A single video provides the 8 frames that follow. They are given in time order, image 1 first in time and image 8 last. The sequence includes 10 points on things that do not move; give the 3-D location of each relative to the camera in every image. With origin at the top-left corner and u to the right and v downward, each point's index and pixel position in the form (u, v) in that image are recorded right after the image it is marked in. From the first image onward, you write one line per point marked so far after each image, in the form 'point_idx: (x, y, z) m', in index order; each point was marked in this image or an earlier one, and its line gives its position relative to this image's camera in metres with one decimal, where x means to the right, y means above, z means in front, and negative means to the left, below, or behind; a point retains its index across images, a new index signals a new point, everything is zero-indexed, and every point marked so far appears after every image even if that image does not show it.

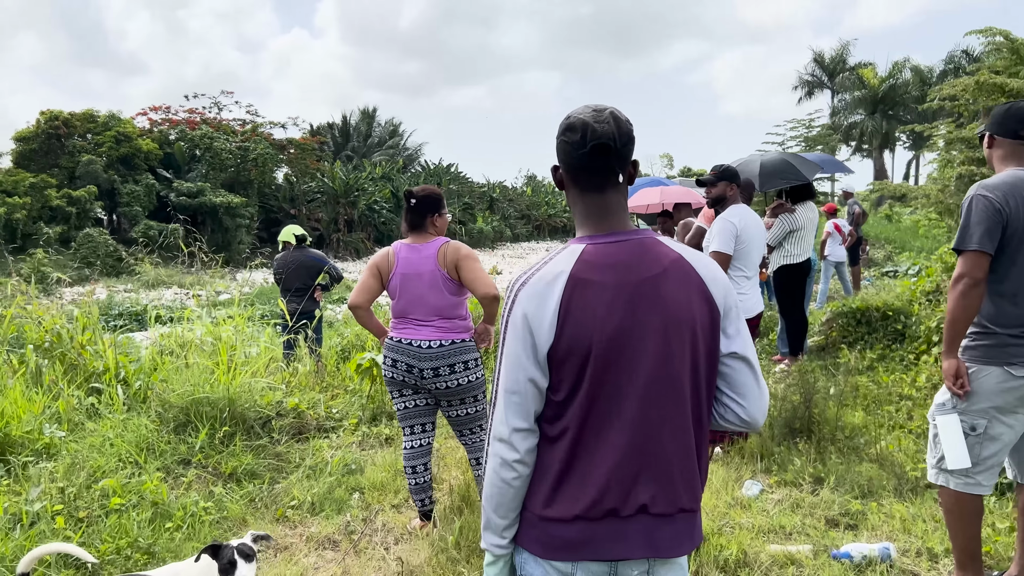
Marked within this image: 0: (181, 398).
0: (-1.4, -0.5, +3.6) m
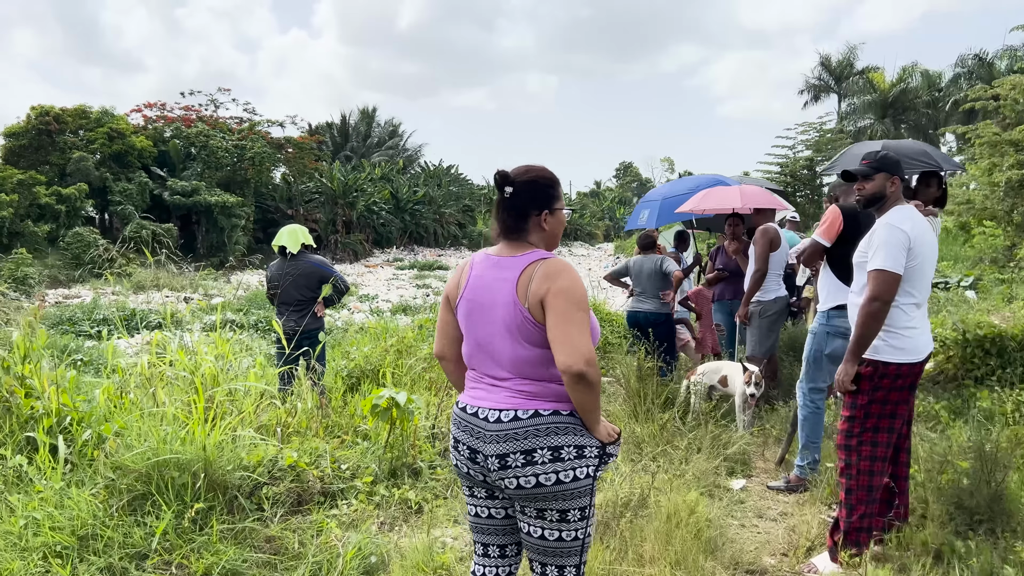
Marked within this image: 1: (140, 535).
0: (-1.2, -0.6, +2.6) m
1: (-1.1, -0.7, +2.4) m
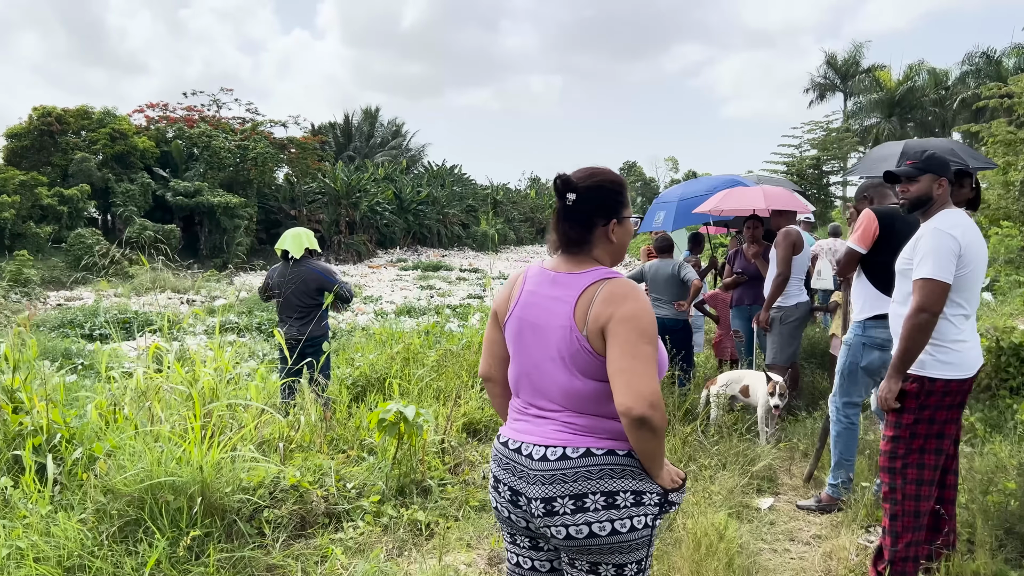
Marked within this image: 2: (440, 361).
0: (-1.1, -0.6, +2.5) m
1: (-1.0, -0.8, +2.3) m
2: (-0.4, -0.5, +5.1) m
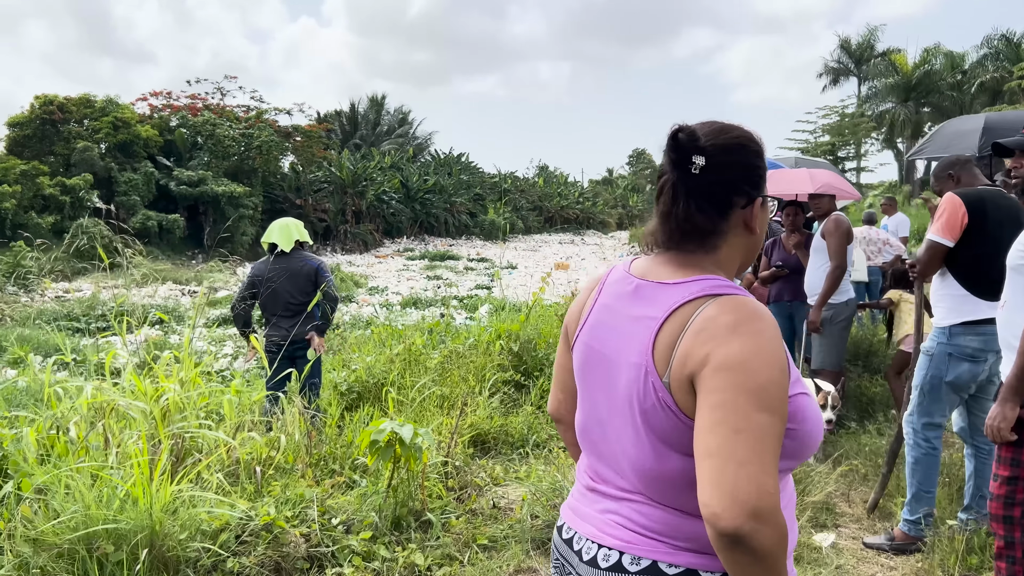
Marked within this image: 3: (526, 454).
0: (-1.1, -0.6, +2.0) m
1: (-1.0, -0.8, +1.8) m
2: (-0.4, -0.4, +4.6) m
3: (+0.1, -0.8, +3.8) m
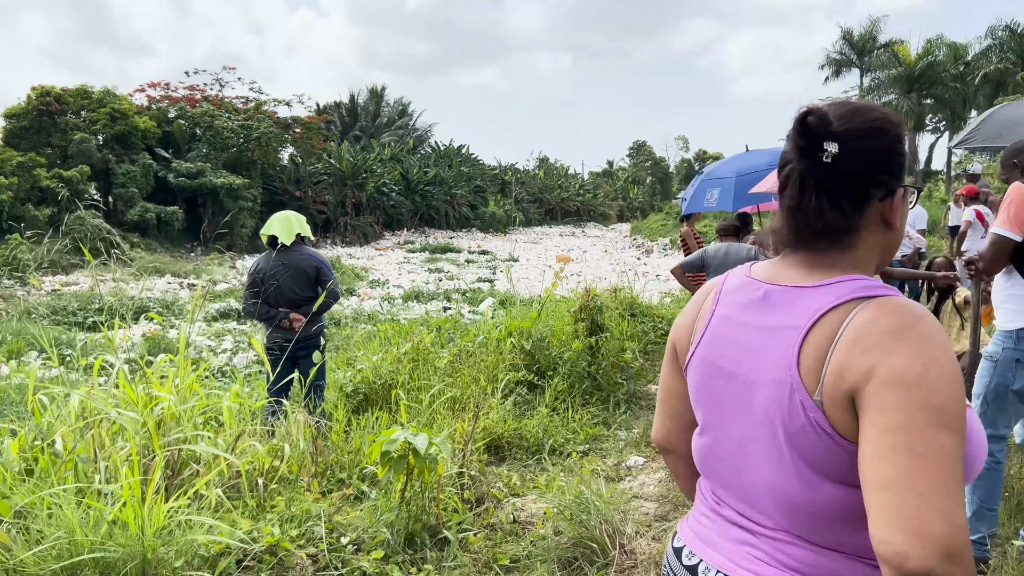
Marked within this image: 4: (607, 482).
0: (-1.0, -0.6, +1.8) m
1: (-0.9, -0.8, +1.6) m
2: (-0.3, -0.4, +4.4) m
3: (+0.1, -0.7, +3.6) m
4: (+0.4, -0.8, +3.3) m
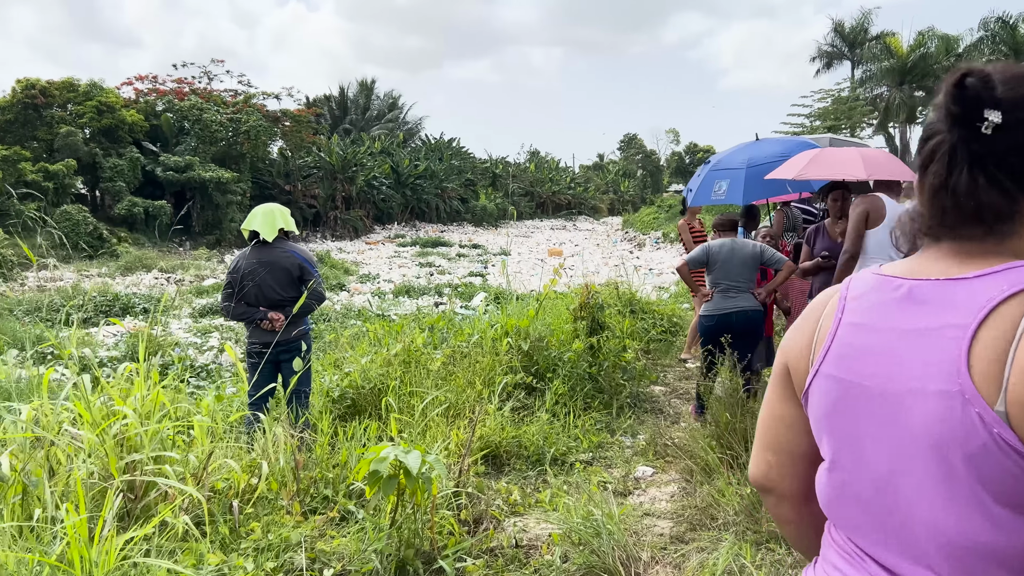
0: (-1.0, -0.6, +1.6) m
1: (-0.9, -0.8, +1.3) m
2: (-0.3, -0.4, +4.2) m
3: (+0.1, -0.7, +3.4) m
4: (+0.4, -0.8, +3.0) m
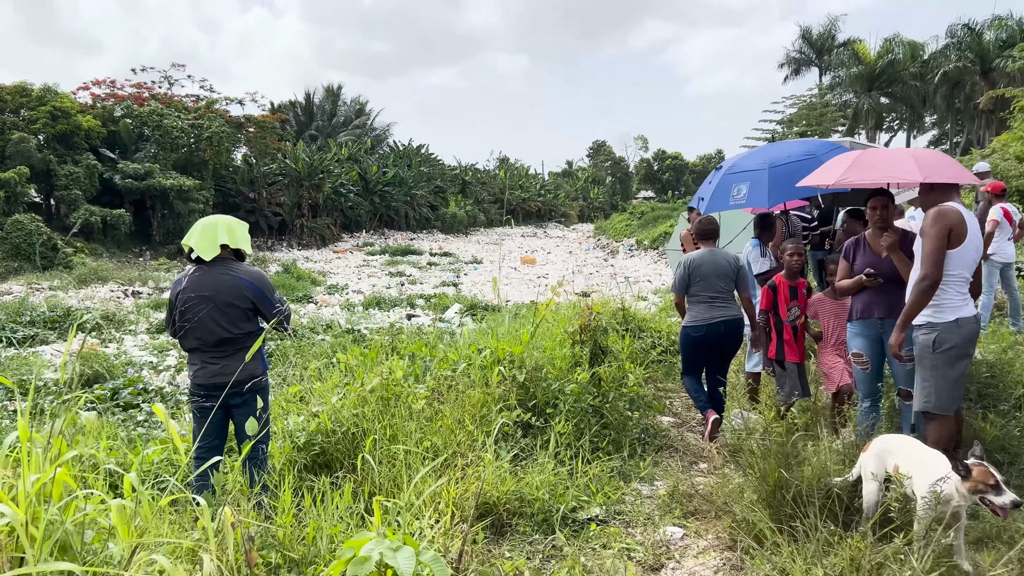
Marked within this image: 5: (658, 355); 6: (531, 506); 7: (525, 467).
0: (-0.9, -0.7, +1.0) m
1: (-0.8, -0.9, +0.7) m
2: (-0.3, -0.5, +3.6) m
3: (+0.1, -0.8, +2.8) m
4: (+0.4, -0.9, +2.5) m
5: (+1.0, -0.4, +5.5) m
6: (+0.1, -0.8, +3.0) m
7: (0.0, -0.7, +3.3) m
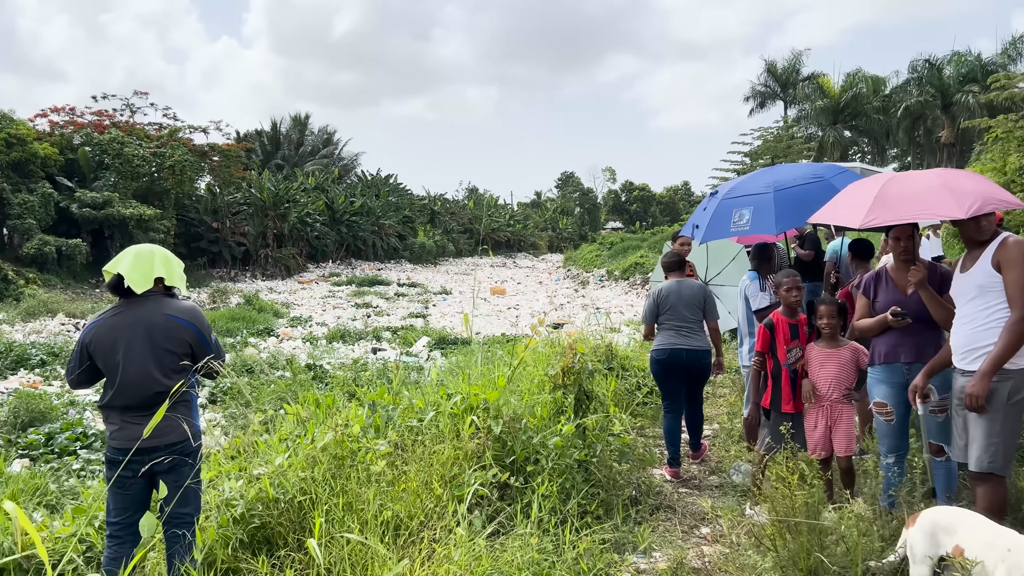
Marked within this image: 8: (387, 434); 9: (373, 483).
0: (-0.9, -0.8, +0.4) m
1: (-0.8, -0.9, +0.2) m
2: (-0.4, -0.7, +3.1) m
3: (+0.1, -1.0, +2.3) m
4: (+0.4, -1.0, +2.0) m
5: (+0.8, -0.7, +5.1) m
6: (0.0, -0.9, +2.5) m
7: (0.0, -0.8, +2.8) m
8: (-0.5, -0.6, +3.3) m
9: (-0.5, -0.7, +2.9) m
